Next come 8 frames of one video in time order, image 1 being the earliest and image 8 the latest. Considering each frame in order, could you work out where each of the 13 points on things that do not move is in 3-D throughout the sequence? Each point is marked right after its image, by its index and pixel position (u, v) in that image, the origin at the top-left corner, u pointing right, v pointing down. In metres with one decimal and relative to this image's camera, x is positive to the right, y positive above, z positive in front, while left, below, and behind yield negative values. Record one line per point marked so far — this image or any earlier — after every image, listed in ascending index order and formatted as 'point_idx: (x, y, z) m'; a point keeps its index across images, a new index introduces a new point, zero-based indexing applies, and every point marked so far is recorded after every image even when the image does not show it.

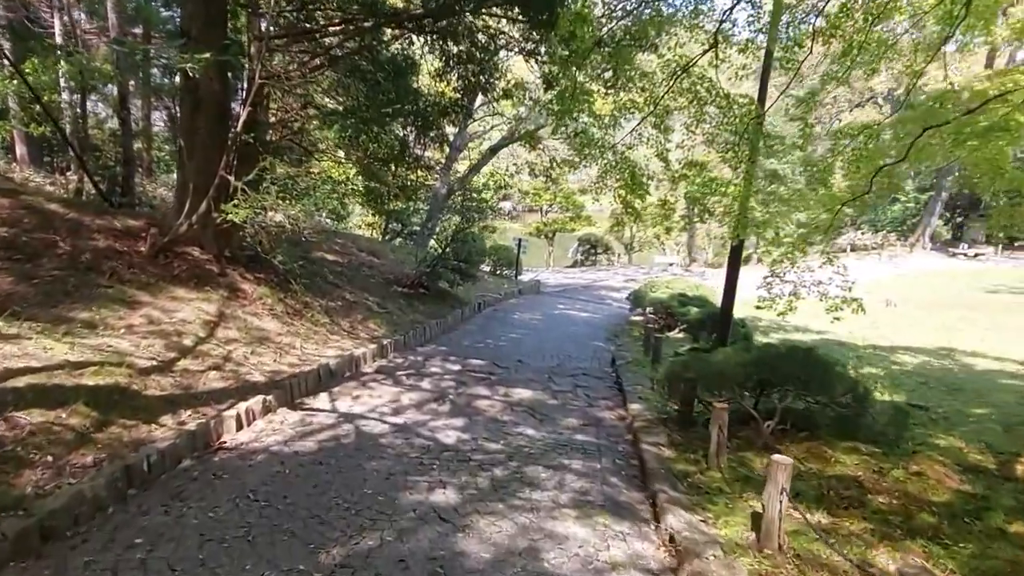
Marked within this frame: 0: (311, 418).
0: (-1.4, -0.9, +4.7) m
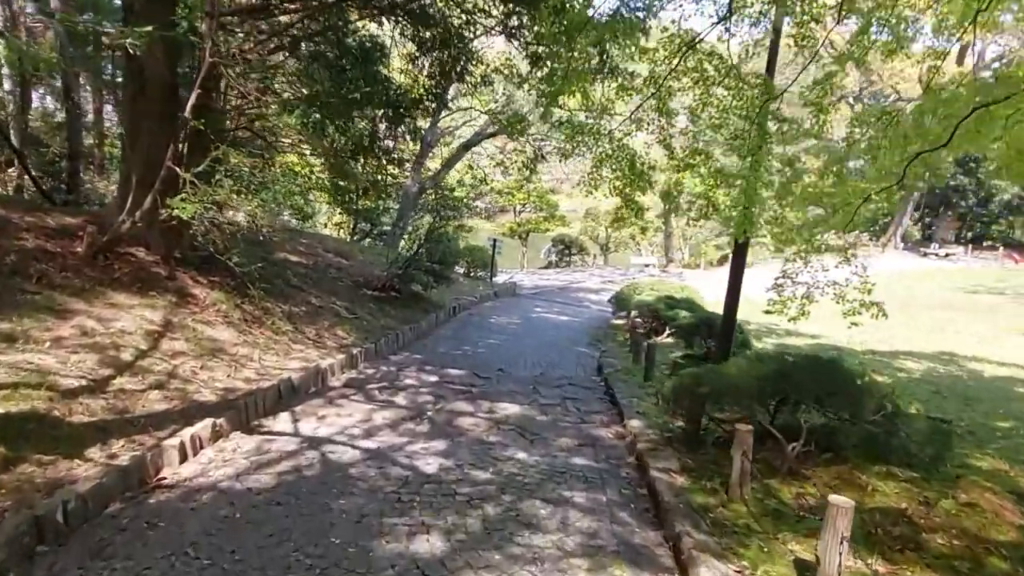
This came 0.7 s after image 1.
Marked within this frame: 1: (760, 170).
0: (-1.4, -0.9, +4.1) m
1: (+1.6, +0.8, +4.5) m
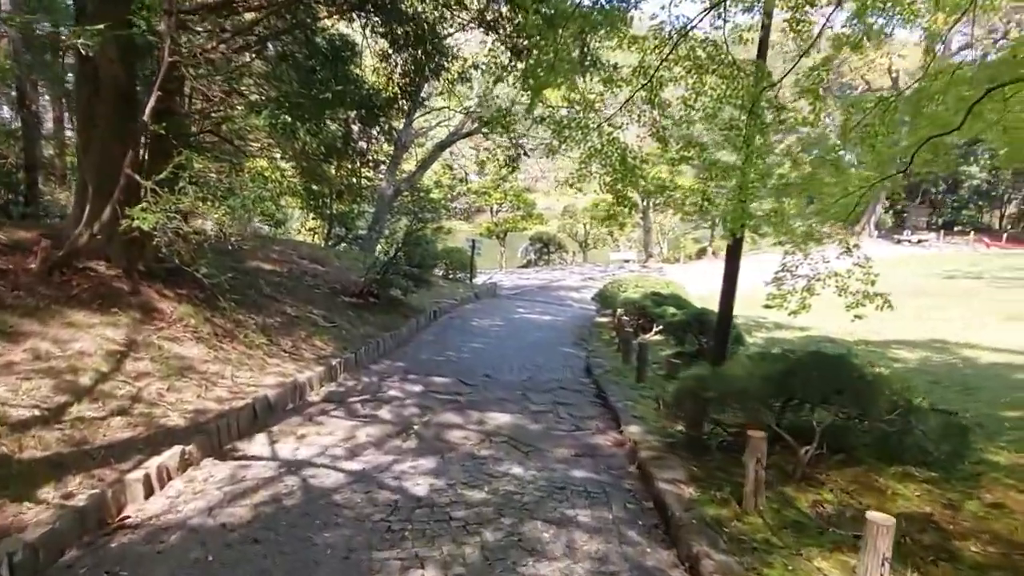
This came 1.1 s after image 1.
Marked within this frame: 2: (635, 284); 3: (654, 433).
0: (-1.4, -1.0, +3.8) m
1: (+1.5, +0.8, +4.3) m
2: (+1.8, +0.1, +10.5) m
3: (+0.9, -1.0, +4.5) m
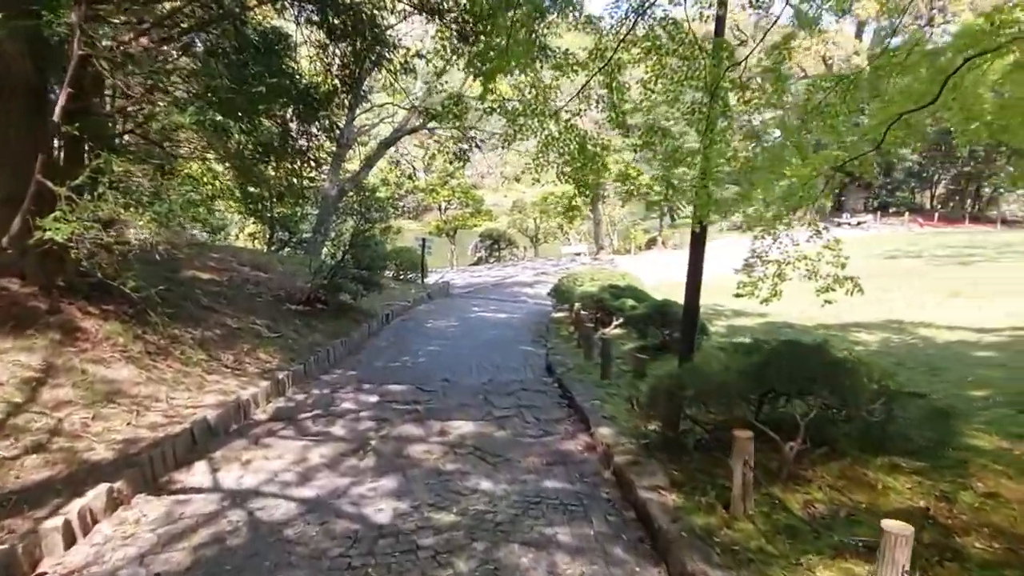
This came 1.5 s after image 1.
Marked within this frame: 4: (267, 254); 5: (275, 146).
0: (-1.6, -1.1, +3.4) m
1: (+1.2, +0.8, +4.1) m
2: (+1.2, +0.2, +10.3) m
3: (+0.7, -0.9, +4.3) m
4: (-4.4, +0.6, +12.4) m
5: (-2.2, +1.3, +6.5) m
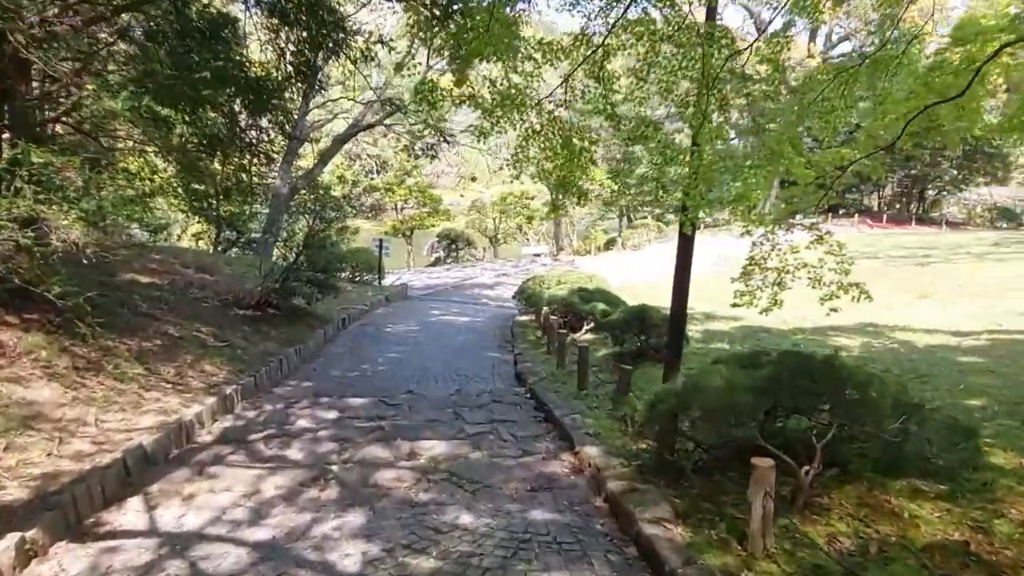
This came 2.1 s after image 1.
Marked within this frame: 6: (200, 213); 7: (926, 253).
0: (-1.6, -1.1, +2.9) m
1: (+1.1, +0.8, +3.8) m
2: (+0.6, +0.1, +10.0) m
3: (+0.6, -1.0, +4.0) m
4: (-5.0, +0.6, +11.7) m
5: (-2.5, +1.3, +5.9) m
6: (-3.1, +0.8, +7.0) m
7: (+9.9, +0.8, +16.7) m
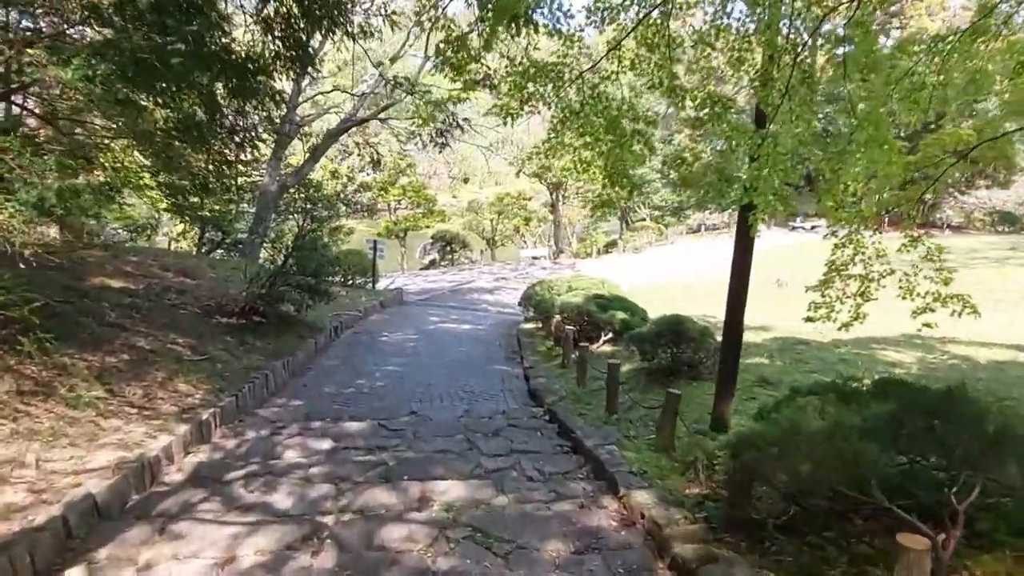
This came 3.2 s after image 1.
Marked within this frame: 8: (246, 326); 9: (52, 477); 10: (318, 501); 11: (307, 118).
0: (-1.5, -1.1, +2.1) m
1: (+1.3, +0.8, +3.1) m
2: (+0.7, +0.1, +9.3) m
3: (+0.8, -1.0, +3.2) m
4: (-5.0, +0.5, +10.9) m
5: (-2.3, +1.2, +5.2) m
6: (-3.0, +0.7, +6.3) m
7: (+9.9, +0.7, +16.2) m
8: (-2.9, -0.4, +7.5) m
9: (-2.2, -0.9, +3.3) m
10: (-1.0, -1.1, +3.5) m
11: (-3.4, +2.9, +11.7) m
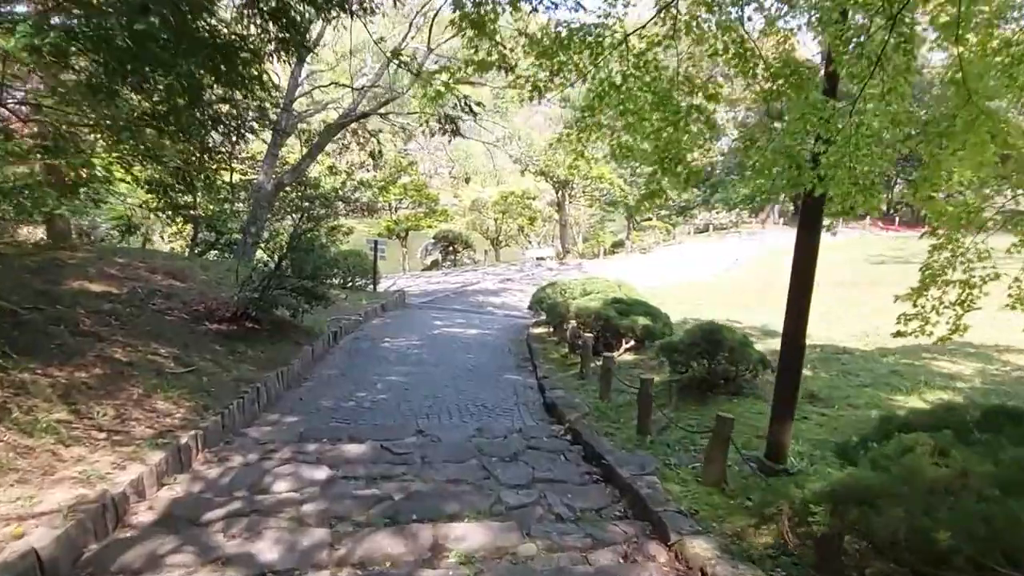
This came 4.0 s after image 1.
0: (-1.3, -1.2, +1.5) m
1: (+1.4, +0.7, +2.5) m
2: (+0.9, 0.0, +8.7) m
3: (+0.9, -1.0, +2.7) m
4: (-4.8, +0.4, +10.4) m
5: (-2.2, +1.2, +4.6) m
6: (-2.9, +0.7, +5.7) m
7: (+10.1, +0.7, +15.6) m
8: (-2.7, -0.5, +6.9) m
9: (-2.0, -0.9, +2.7) m
10: (-0.8, -1.1, +2.9) m
11: (-3.3, +2.8, +11.1) m
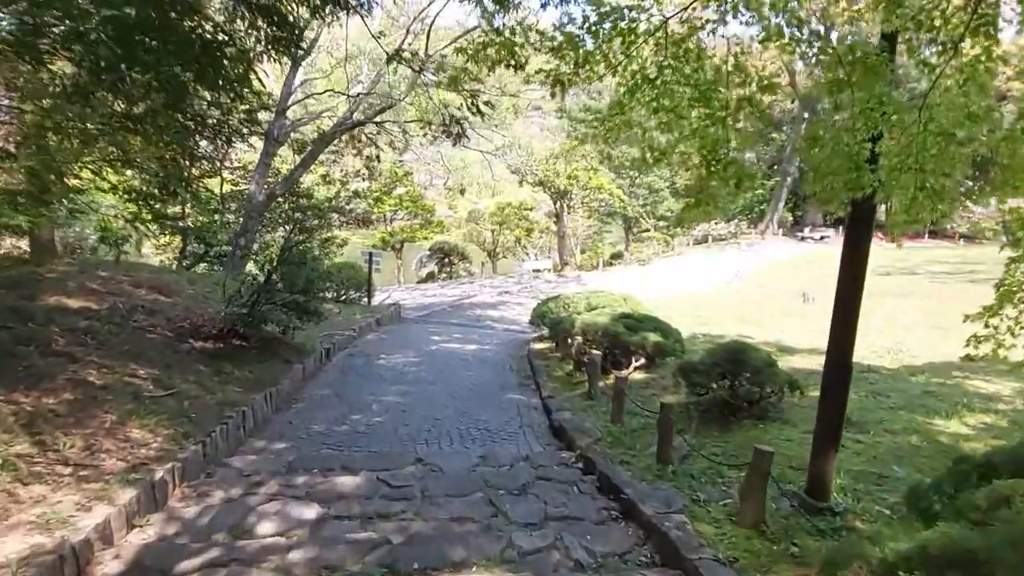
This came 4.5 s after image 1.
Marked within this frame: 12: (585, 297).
0: (-1.3, -1.2, +1.1) m
1: (+1.5, +0.7, +2.2) m
2: (+0.9, -0.1, +8.3) m
3: (+1.0, -1.1, +2.3) m
4: (-4.8, +0.2, +10.0) m
5: (-2.2, +1.1, +4.2) m
6: (-2.8, +0.6, +5.3) m
7: (+10.0, +0.4, +15.3) m
8: (-2.7, -0.6, +6.5) m
9: (-2.0, -1.0, +2.3) m
10: (-0.8, -1.2, +2.5) m
11: (-3.3, +2.6, +10.8) m
12: (+0.9, -0.1, +8.3) m
